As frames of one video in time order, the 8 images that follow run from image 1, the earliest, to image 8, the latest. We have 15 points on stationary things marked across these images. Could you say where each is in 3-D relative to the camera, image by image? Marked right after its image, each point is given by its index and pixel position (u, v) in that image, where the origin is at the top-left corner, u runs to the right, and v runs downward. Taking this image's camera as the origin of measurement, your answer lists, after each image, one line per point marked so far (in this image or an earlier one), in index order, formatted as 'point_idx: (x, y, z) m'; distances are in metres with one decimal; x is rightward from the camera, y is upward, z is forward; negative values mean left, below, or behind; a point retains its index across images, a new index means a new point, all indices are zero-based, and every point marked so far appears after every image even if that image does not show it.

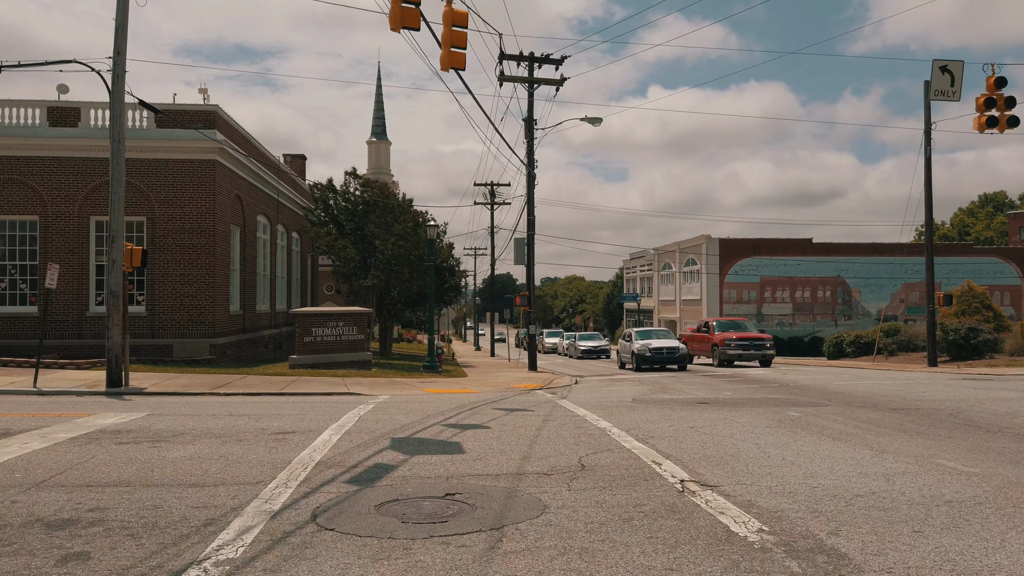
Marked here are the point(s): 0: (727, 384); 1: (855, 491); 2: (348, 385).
0: (+5.4, -2.4, +19.2) m
1: (+2.6, -1.5, +5.7) m
2: (-3.9, -2.3, +17.9) m
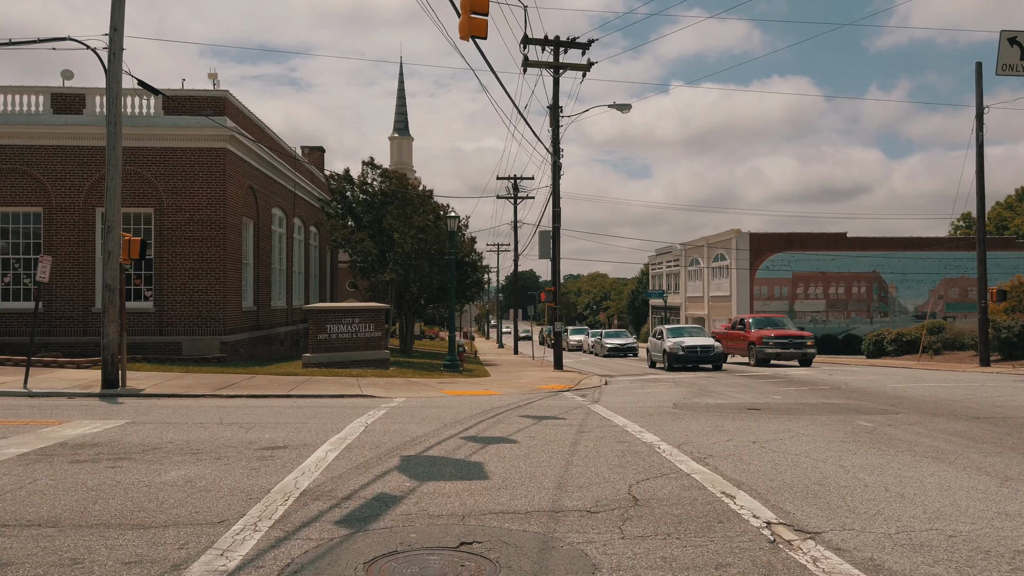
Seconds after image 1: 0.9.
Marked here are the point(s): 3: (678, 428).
0: (+6.0, -2.3, +17.6) m
1: (+2.8, -1.4, +4.2) m
2: (-3.3, -2.2, +16.6) m
3: (+2.0, -1.7, +9.2) m
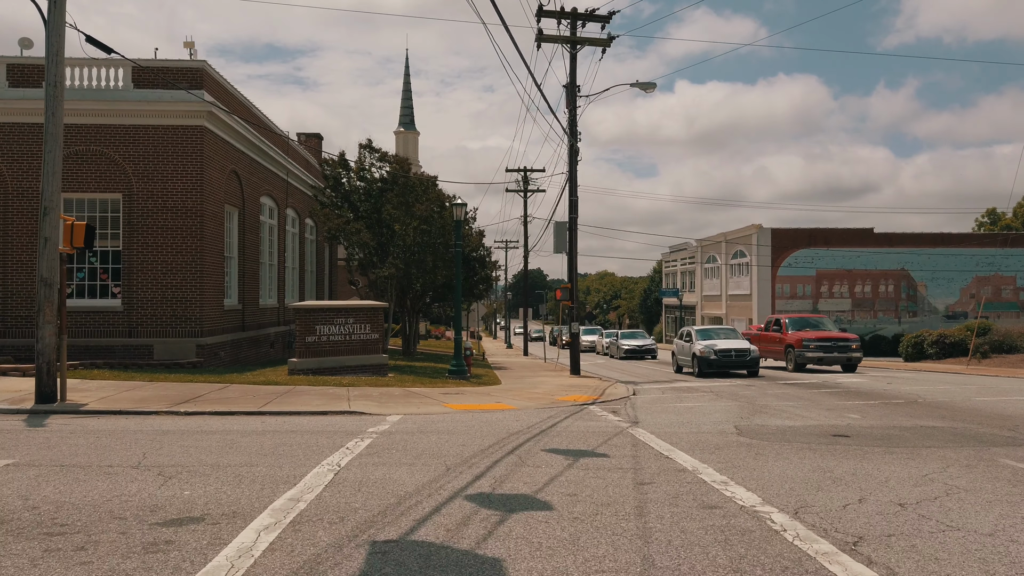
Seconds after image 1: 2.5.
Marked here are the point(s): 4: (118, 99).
0: (+6.3, -2.2, +15.0) m
1: (+3.0, -1.3, +1.6) m
2: (-3.0, -2.1, +14.1) m
3: (+2.3, -1.6, +6.6) m
4: (-10.0, +4.8, +19.4) m
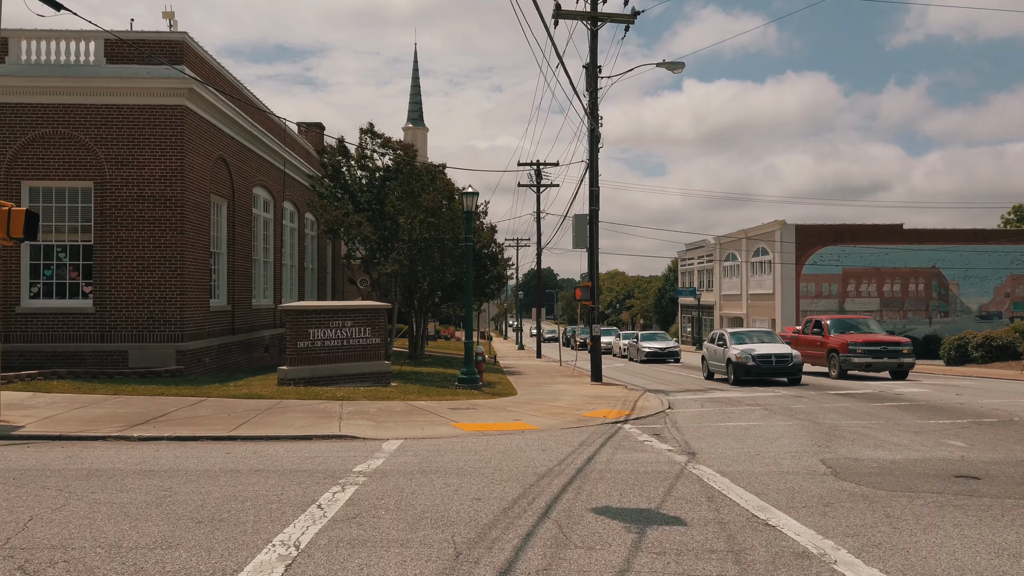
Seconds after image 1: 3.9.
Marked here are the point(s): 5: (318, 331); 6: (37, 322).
0: (+6.7, -2.2, +12.8) m
1: (+3.1, -1.3, -0.6) m
2: (-2.7, -2.0, +12.0) m
3: (+2.5, -1.6, +4.4) m
4: (-9.6, +4.8, +17.3) m
5: (-4.3, -1.0, +16.9) m
6: (-10.8, -0.8, +17.3) m
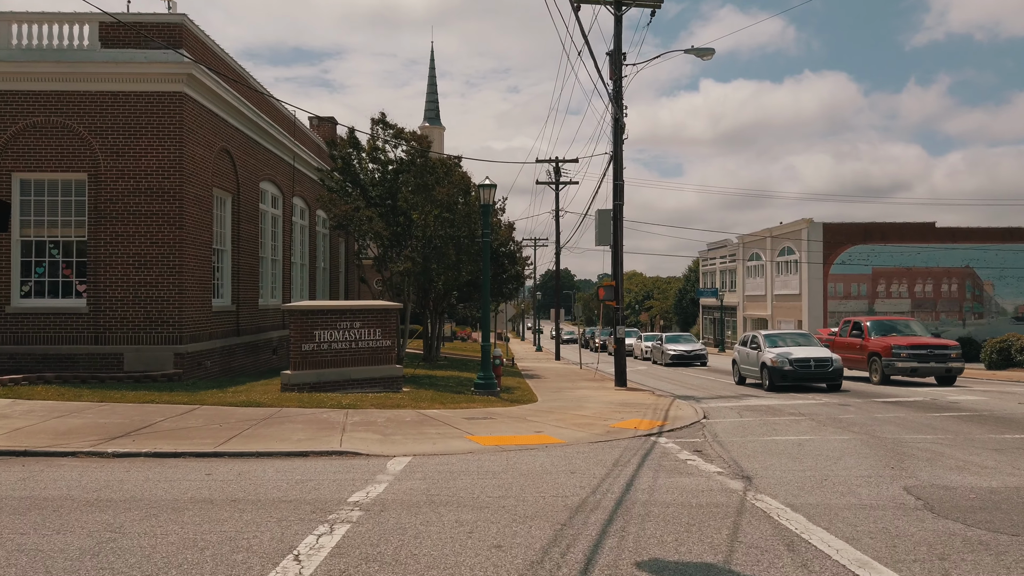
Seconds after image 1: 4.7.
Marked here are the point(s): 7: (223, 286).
0: (+7.0, -2.1, +11.4) m
1: (+3.2, -1.3, -1.9) m
2: (-2.3, -2.0, +10.8) m
3: (+2.6, -1.5, +3.1) m
4: (-9.2, +4.9, +16.3) m
5: (-3.9, -0.9, +15.8) m
6: (-10.4, -0.7, +16.3) m
7: (-7.4, 0.0, +19.6) m
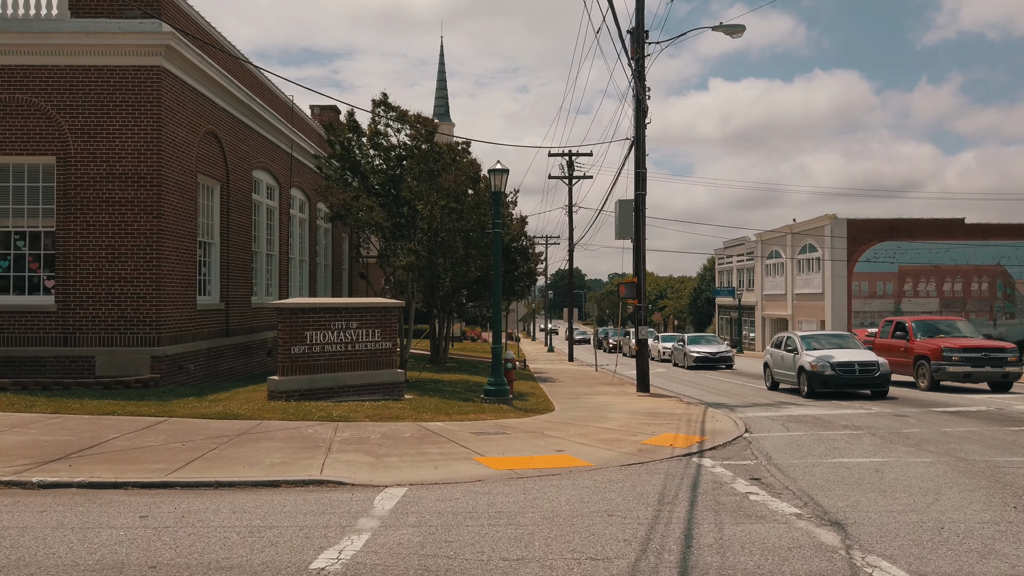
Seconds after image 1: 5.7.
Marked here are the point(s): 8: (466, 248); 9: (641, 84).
0: (+7.2, -2.1, +9.6) m
1: (+3.2, -1.2, -3.7) m
2: (-2.1, -1.9, +9.1) m
3: (+2.7, -1.5, +1.3) m
4: (-8.9, +5.0, +14.7) m
5: (-3.6, -0.9, +14.1) m
6: (-10.1, -0.7, +14.7) m
7: (-7.1, +0.1, +18.0) m
8: (-1.2, +1.0, +19.3) m
9: (+3.4, +5.3, +19.7) m
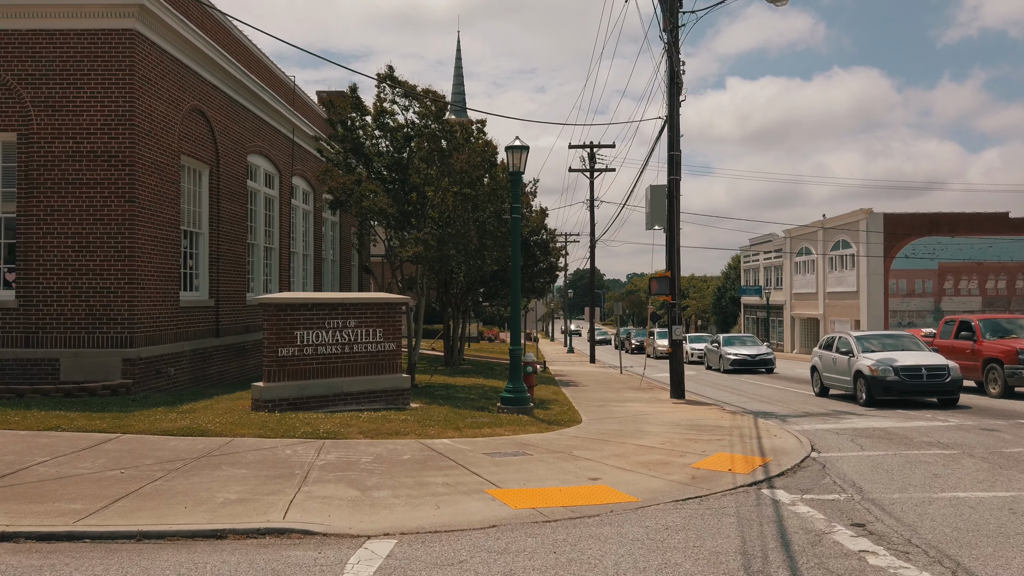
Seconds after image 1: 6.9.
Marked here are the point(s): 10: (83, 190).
0: (+7.5, -1.9, +7.5) m
1: (+3.1, -1.1, -5.7) m
2: (-1.9, -1.8, +7.2) m
3: (+2.8, -1.3, -0.7) m
4: (-8.6, +5.1, +13.0) m
5: (-3.3, -0.7, +12.3) m
6: (-9.7, -0.6, +13.0) m
7: (-6.7, +0.2, +16.2) m
8: (-0.7, +1.1, +17.4) m
9: (+3.8, +5.4, +17.7) m
10: (-7.4, +1.7, +13.1) m
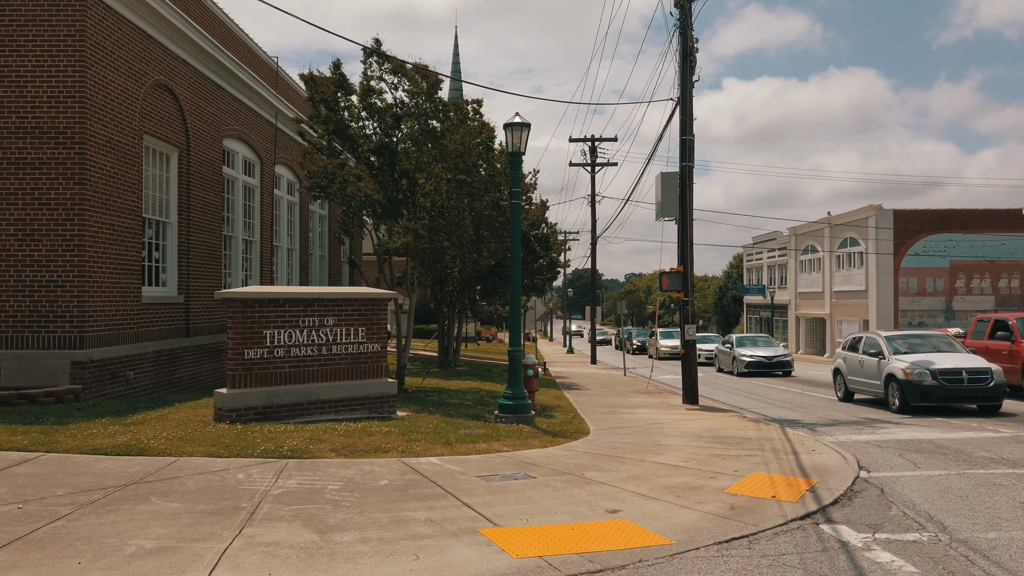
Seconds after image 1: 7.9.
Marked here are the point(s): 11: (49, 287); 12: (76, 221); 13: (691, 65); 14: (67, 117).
0: (+7.5, -1.8, +6.0) m
1: (+3.2, -1.0, -7.1) m
2: (-1.9, -1.7, +5.7) m
3: (+2.8, -1.2, -2.1) m
4: (-8.6, +5.2, +11.5) m
5: (-3.3, -0.6, +10.8) m
6: (-9.8, -0.5, +11.5) m
7: (-6.7, +0.3, +14.7) m
8: (-0.7, +1.2, +16.0) m
9: (+3.8, +5.5, +16.3) m
10: (-7.4, +1.8, +11.6) m
11: (-7.1, 0.0, +11.6) m
12: (-6.7, +1.0, +11.6) m
13: (+3.9, +4.9, +16.6) m
14: (-6.8, +2.6, +11.6) m
